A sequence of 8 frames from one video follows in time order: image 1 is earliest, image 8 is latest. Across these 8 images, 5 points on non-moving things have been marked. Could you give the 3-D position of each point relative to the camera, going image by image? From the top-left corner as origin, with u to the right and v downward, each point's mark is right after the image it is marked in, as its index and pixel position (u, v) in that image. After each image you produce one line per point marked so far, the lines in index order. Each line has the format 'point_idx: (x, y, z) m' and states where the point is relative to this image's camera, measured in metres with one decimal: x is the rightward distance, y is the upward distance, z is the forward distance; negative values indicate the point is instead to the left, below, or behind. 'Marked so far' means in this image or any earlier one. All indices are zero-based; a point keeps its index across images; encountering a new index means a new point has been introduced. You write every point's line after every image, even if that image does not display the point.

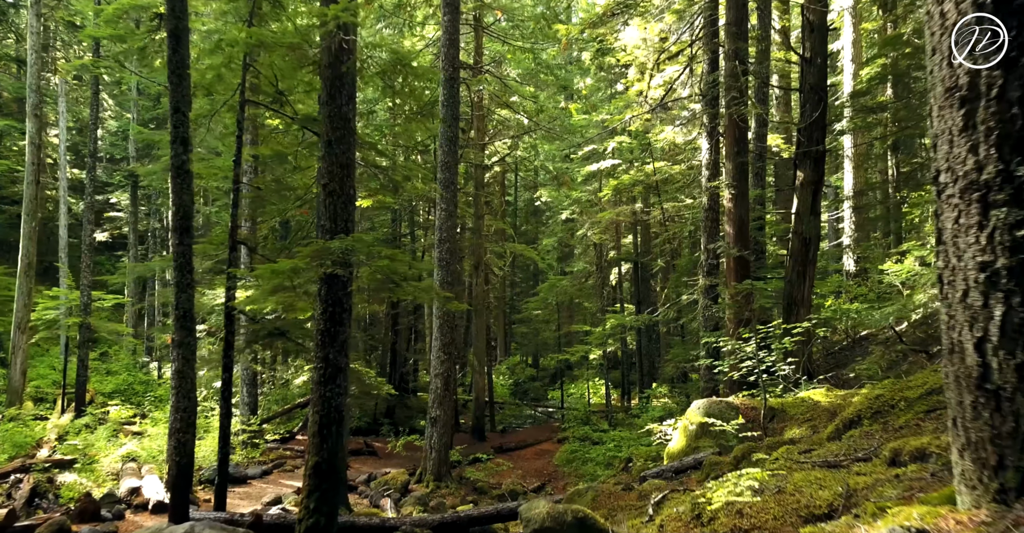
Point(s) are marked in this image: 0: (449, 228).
0: (-1.3, +0.8, +17.0) m
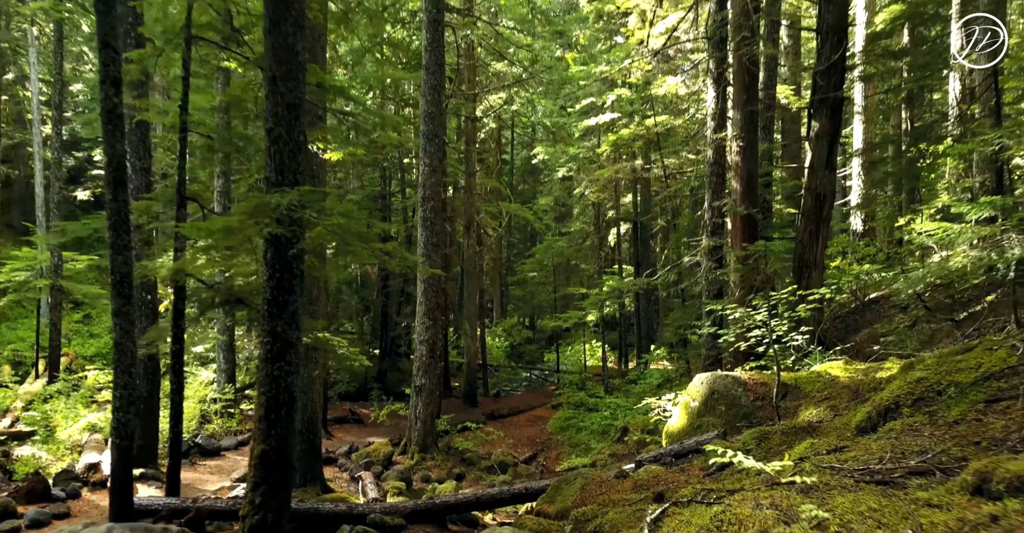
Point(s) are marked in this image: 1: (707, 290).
0: (-1.5, +1.6, +15.8) m
1: (+3.3, -0.4, +14.0) m
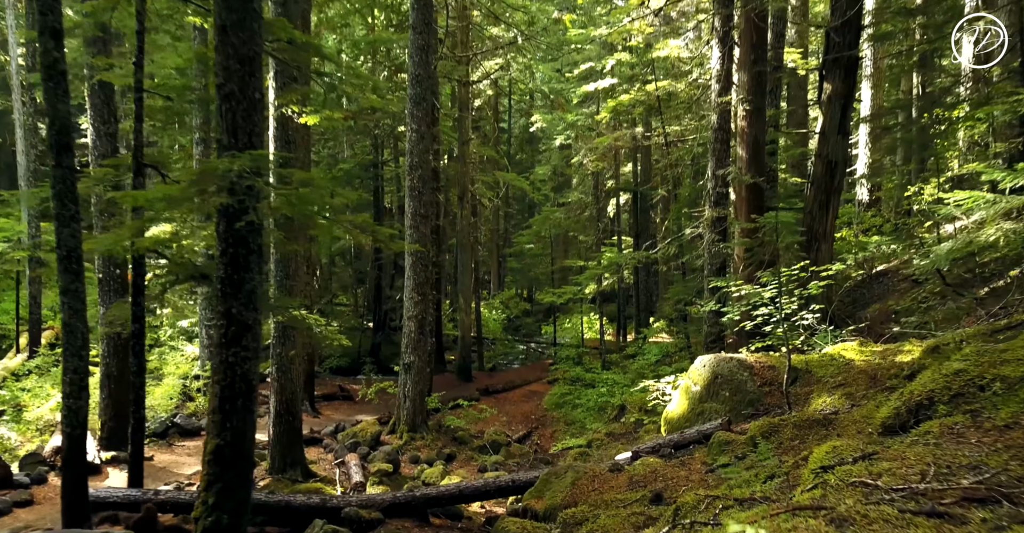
0: (-1.7, +2.1, +15.0) m
1: (+3.2, +0.1, +13.3) m
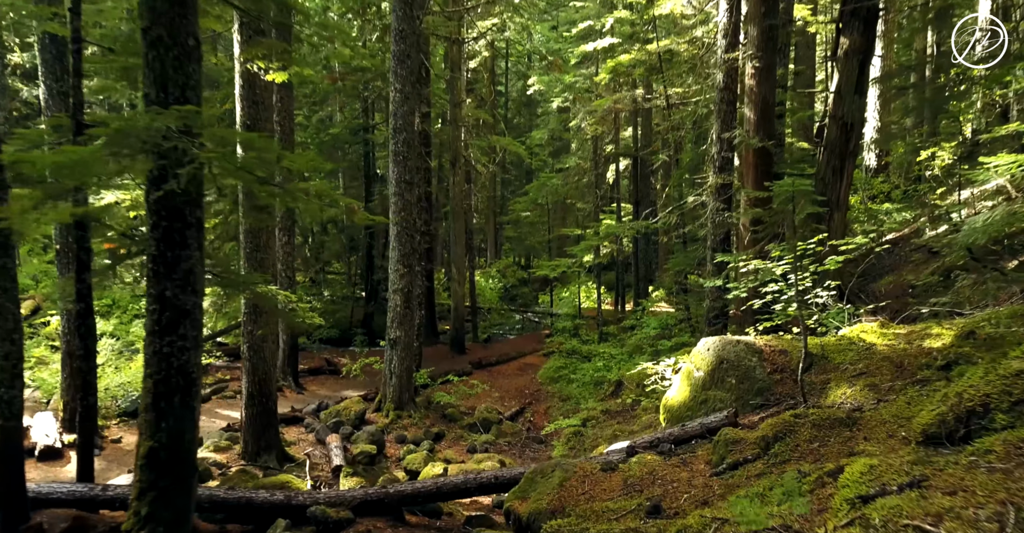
0: (-1.8, +2.6, +14.1) m
1: (+3.0, +0.5, +12.5) m
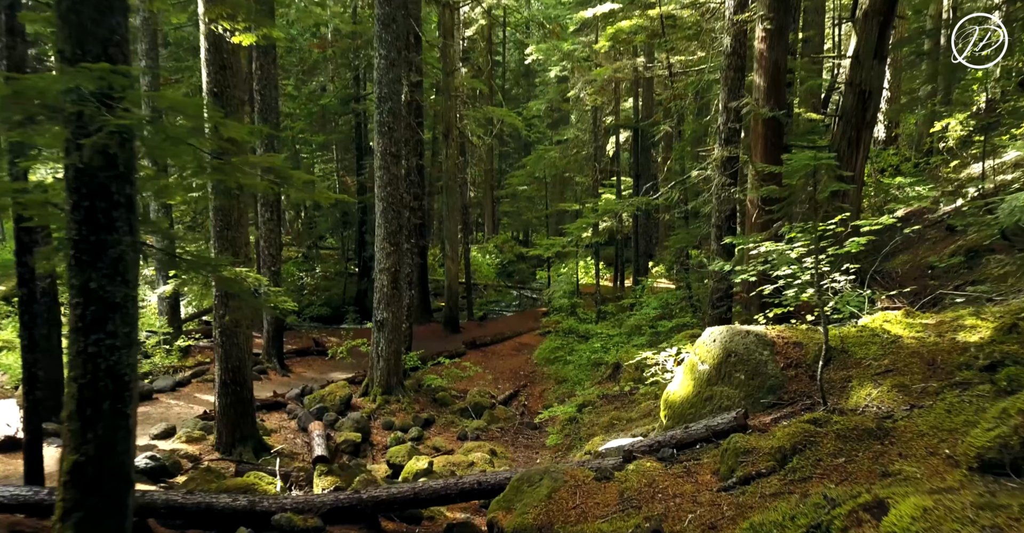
0: (-1.9, +3.0, +13.2) m
1: (+2.9, +0.8, +11.7) m
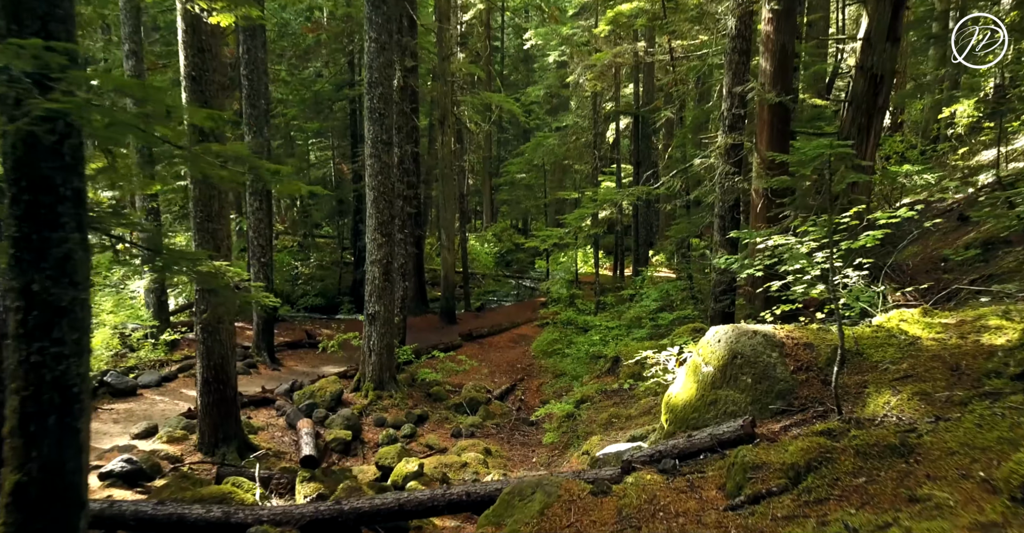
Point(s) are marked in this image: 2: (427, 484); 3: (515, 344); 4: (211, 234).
0: (-2.0, +3.1, +12.7) m
1: (+2.8, +0.9, +11.2) m
2: (-0.9, -2.4, +9.1) m
3: (+0.1, -1.8, +19.0) m
4: (-3.5, +0.4, +9.6) m
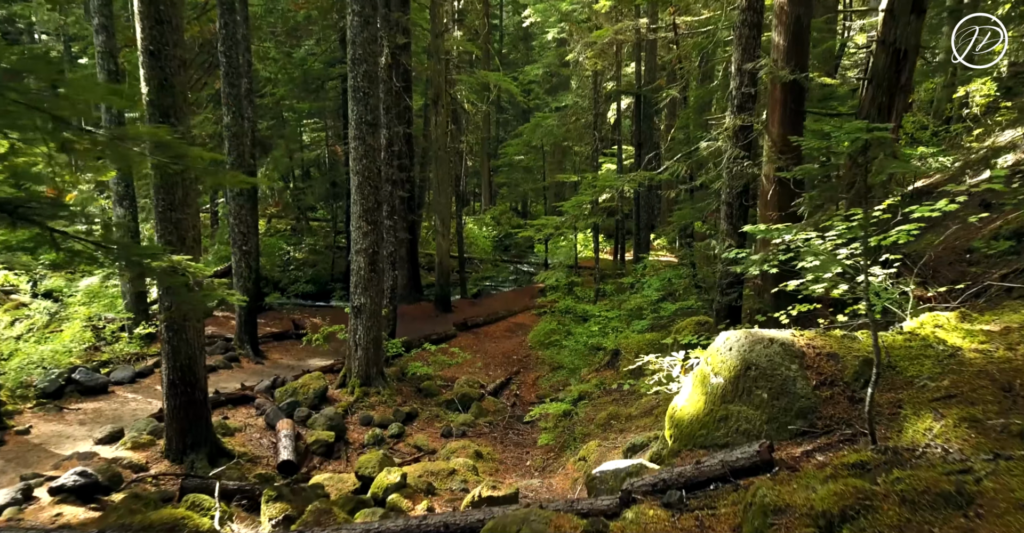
0: (-2.1, +3.2, +11.9) m
1: (+2.7, +1.0, +10.5) m
2: (-1.0, -2.3, +8.4) m
3: (0.0, -1.5, +18.2) m
4: (-3.6, +0.5, +8.8) m
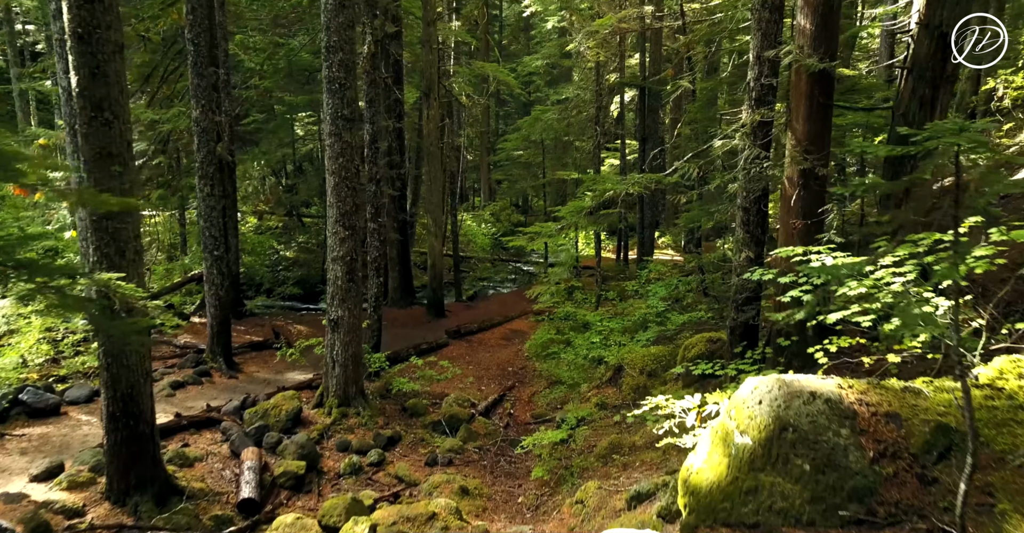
0: (-2.2, +3.1, +10.7) m
1: (+2.6, +0.9, +9.3) m
2: (-1.2, -2.5, +7.2) m
3: (-0.1, -1.6, +17.1) m
4: (-3.7, +0.3, +7.7) m
